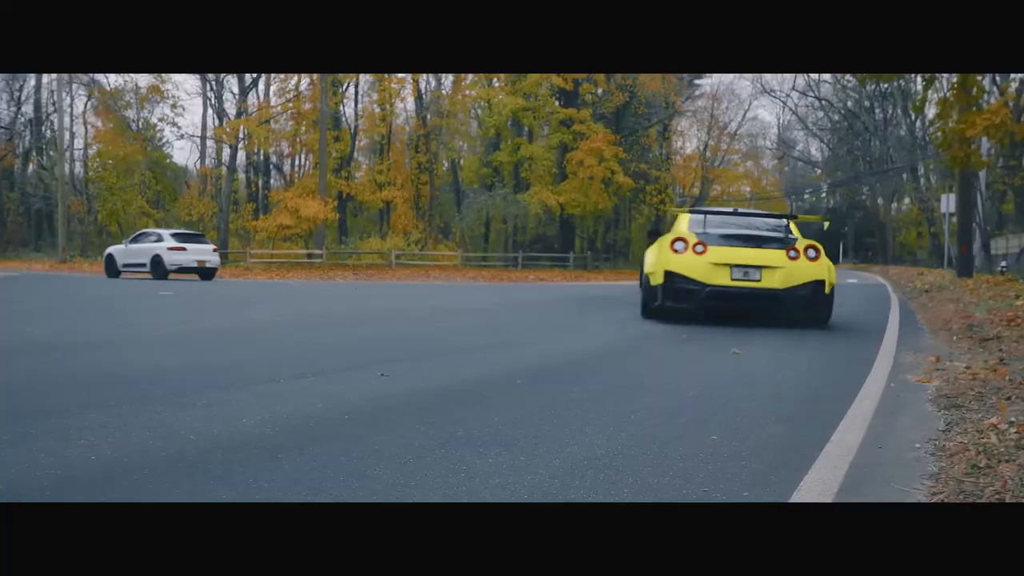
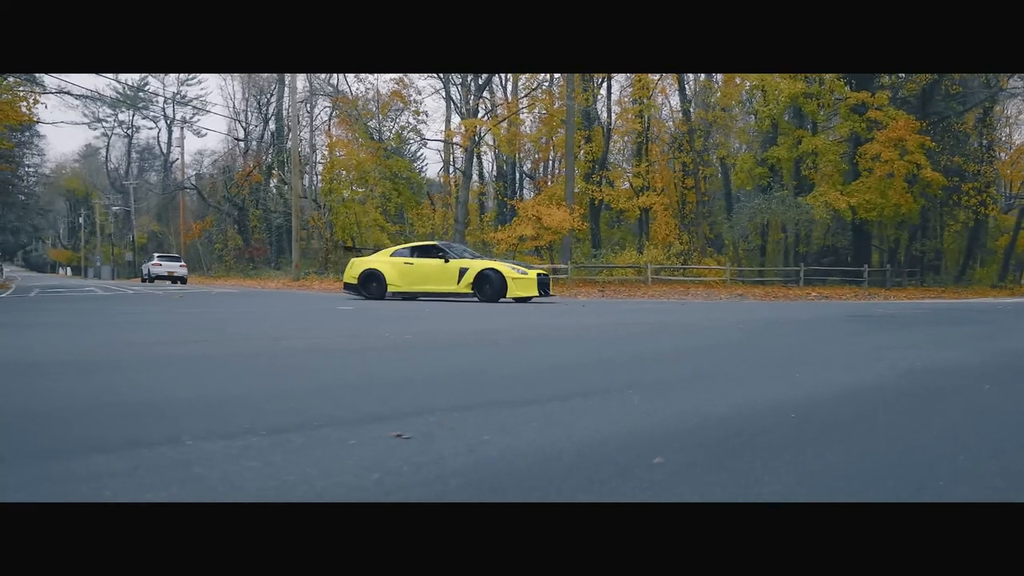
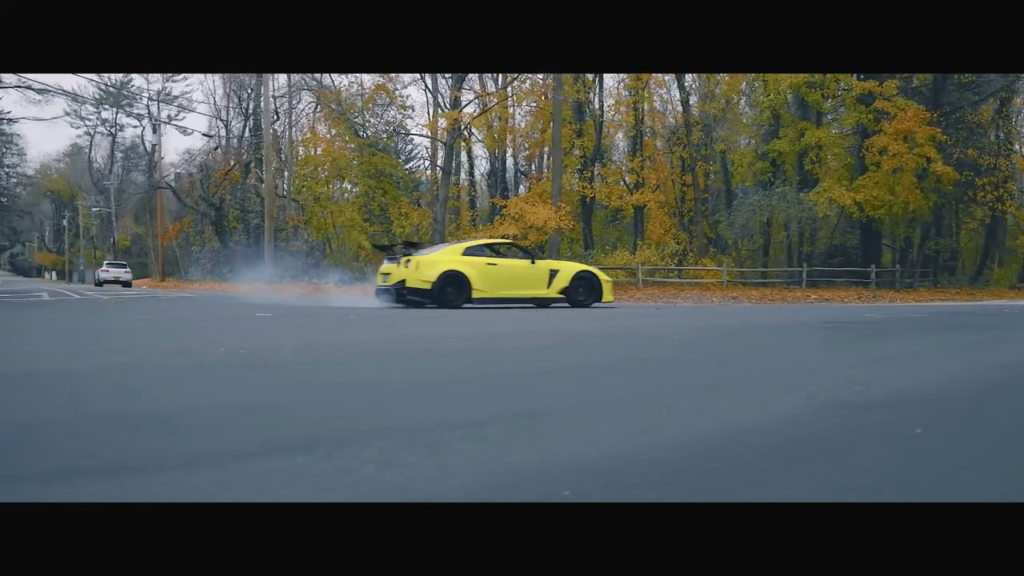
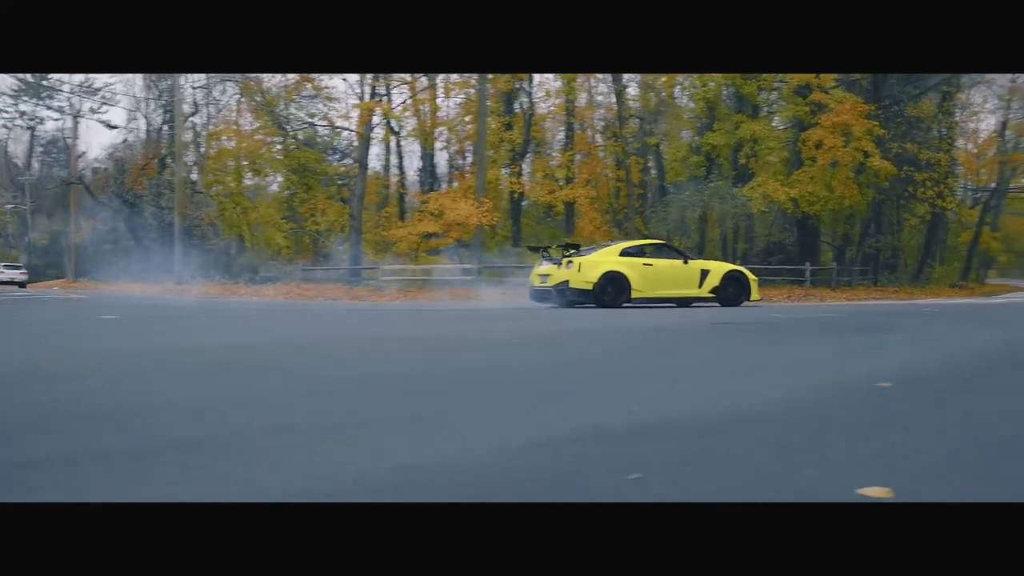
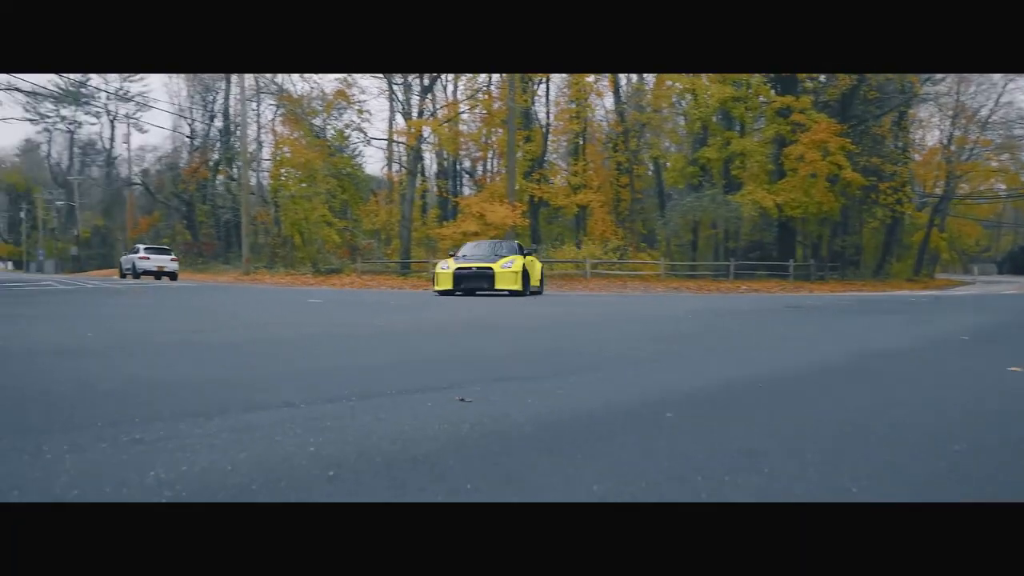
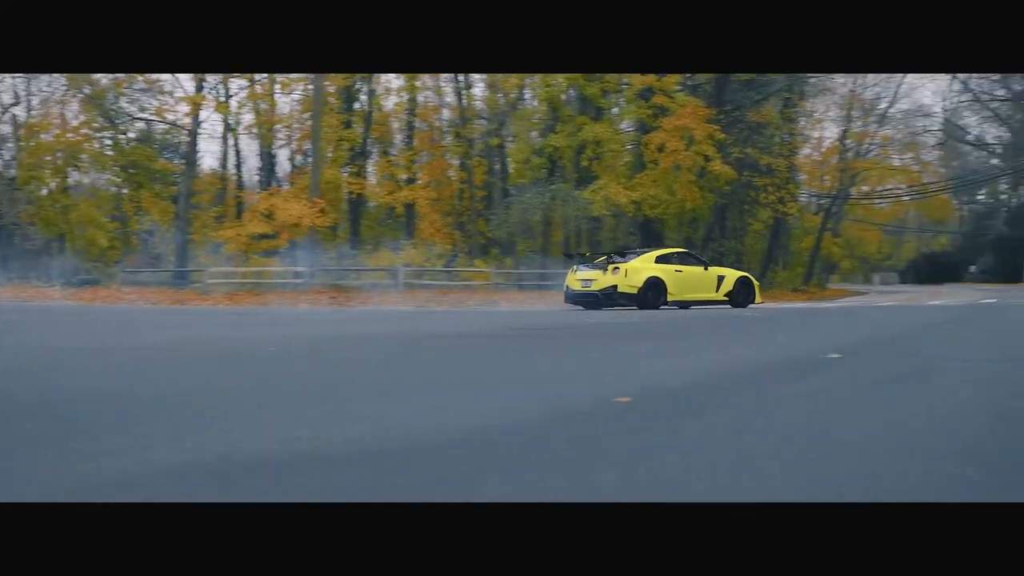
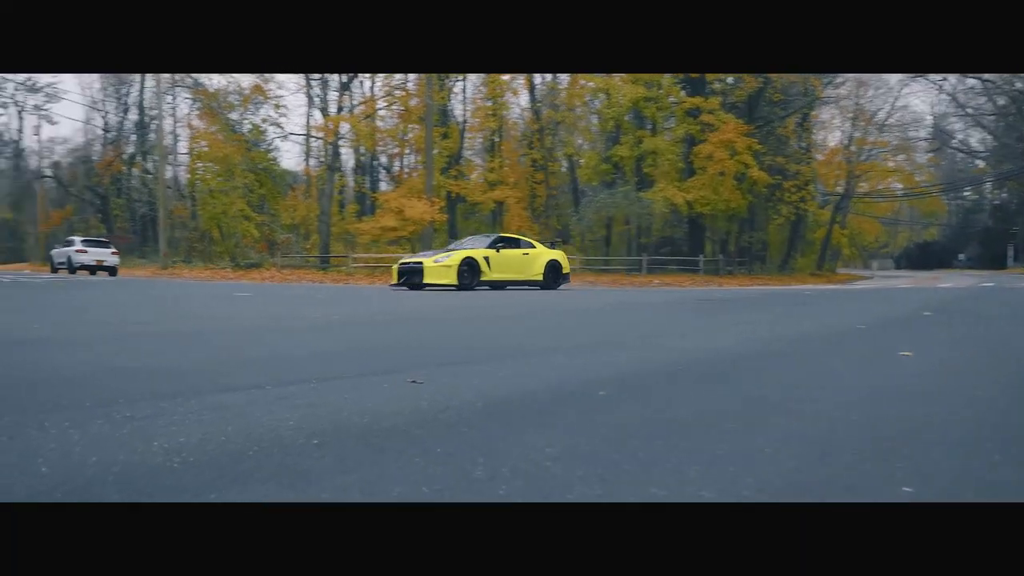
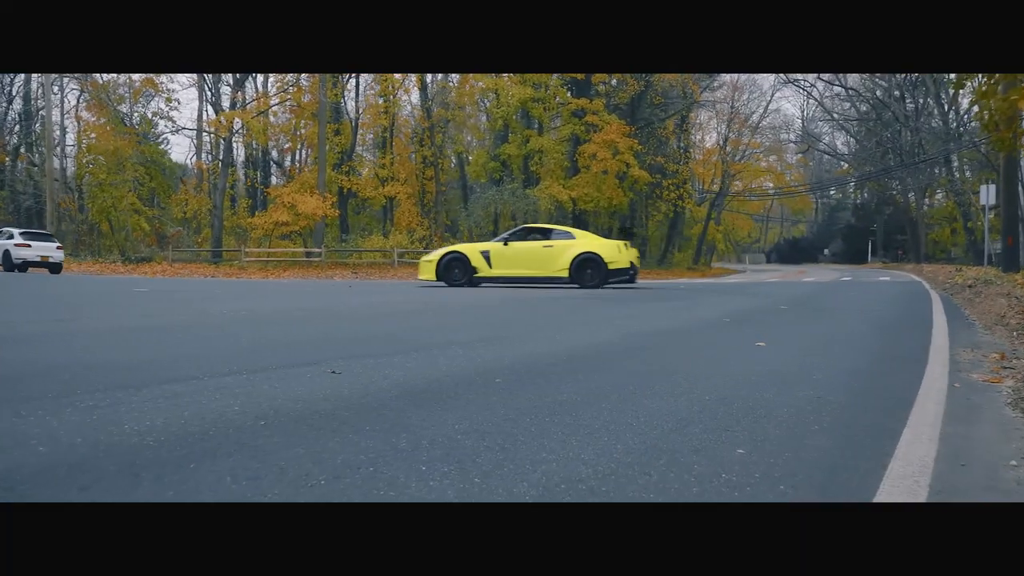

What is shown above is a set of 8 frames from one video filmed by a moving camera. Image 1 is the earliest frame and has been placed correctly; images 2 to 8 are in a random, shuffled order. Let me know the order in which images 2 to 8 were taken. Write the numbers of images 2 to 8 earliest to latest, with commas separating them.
8, 7, 5, 2, 3, 4, 6
